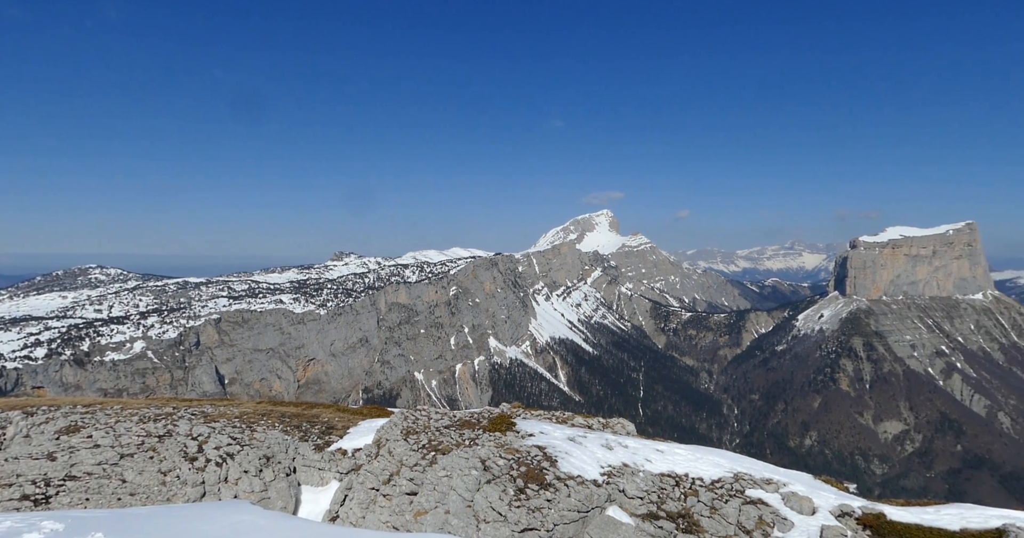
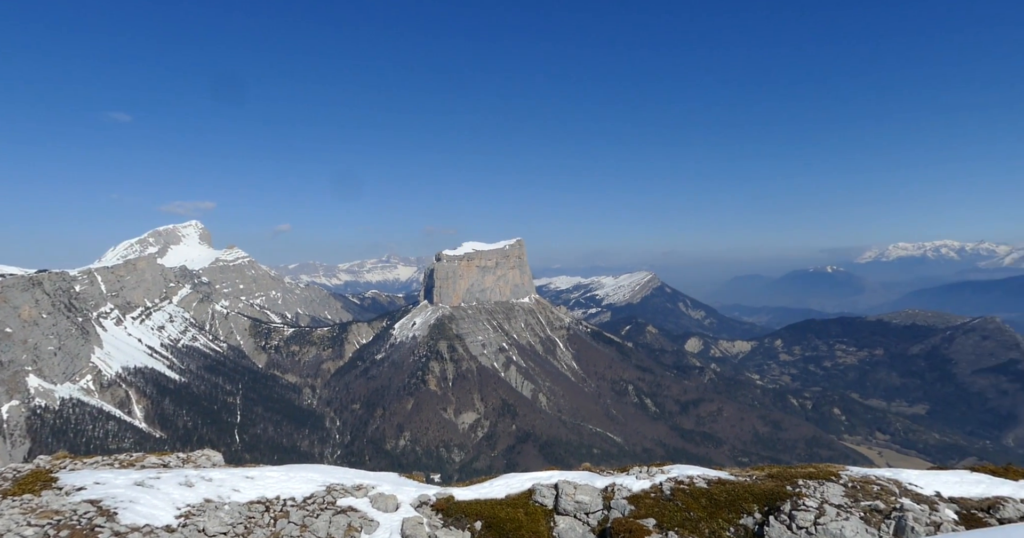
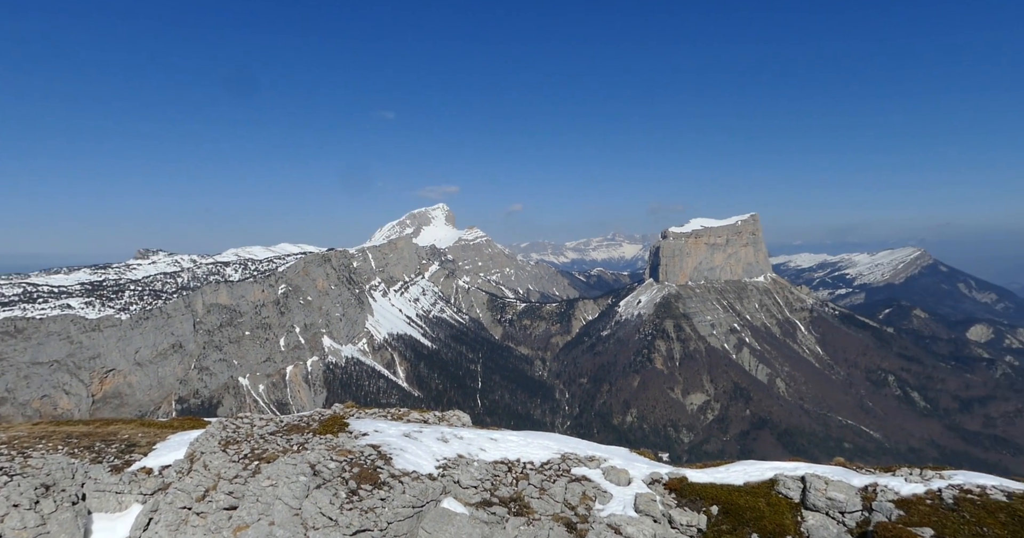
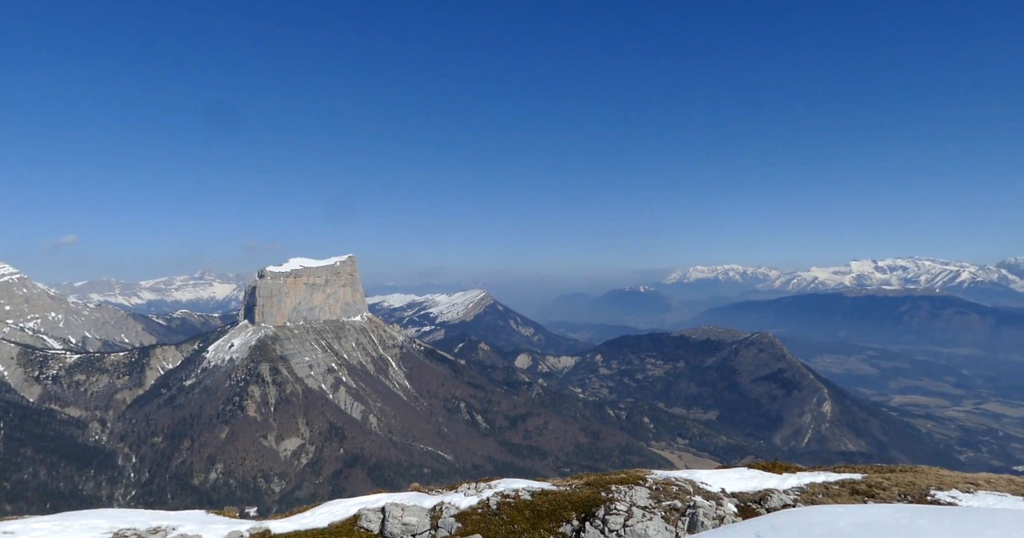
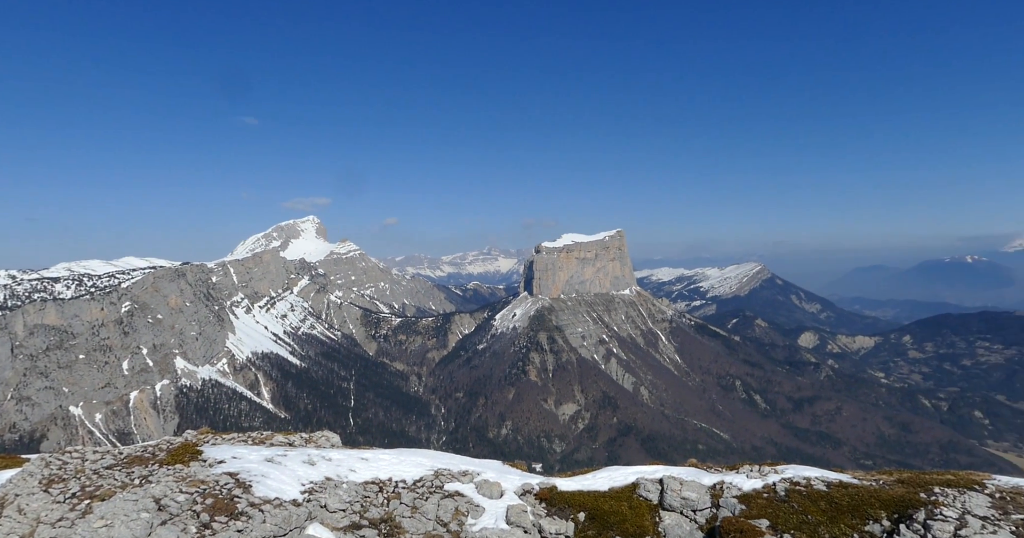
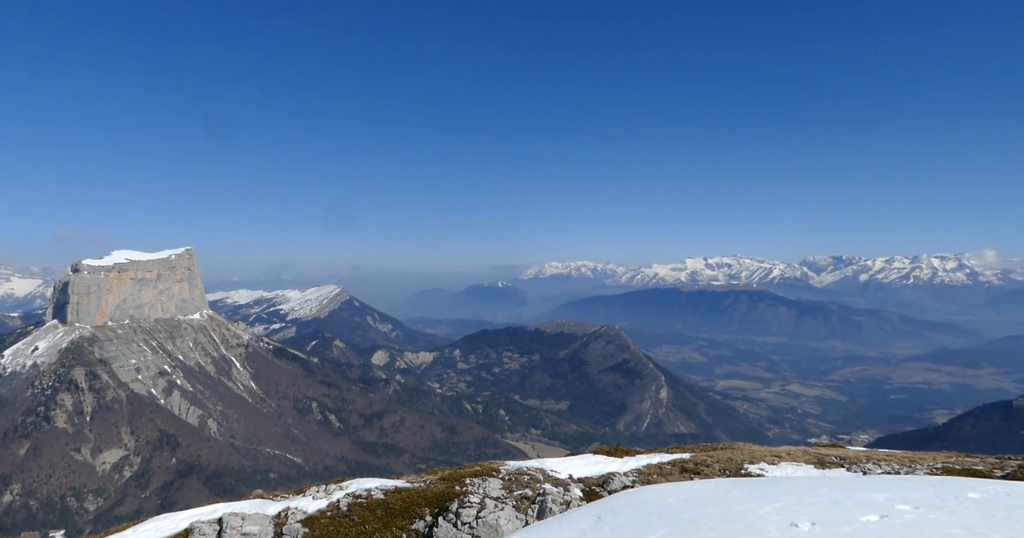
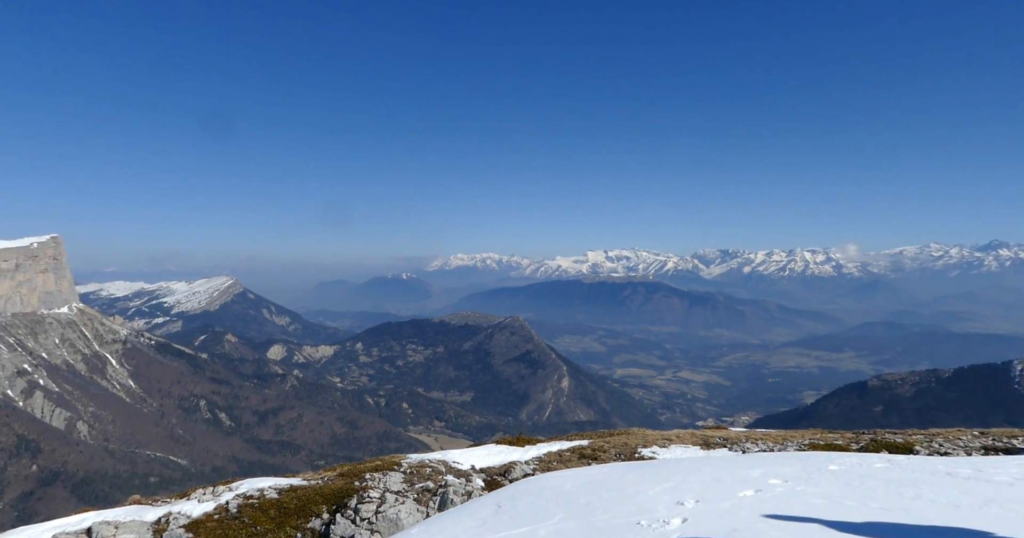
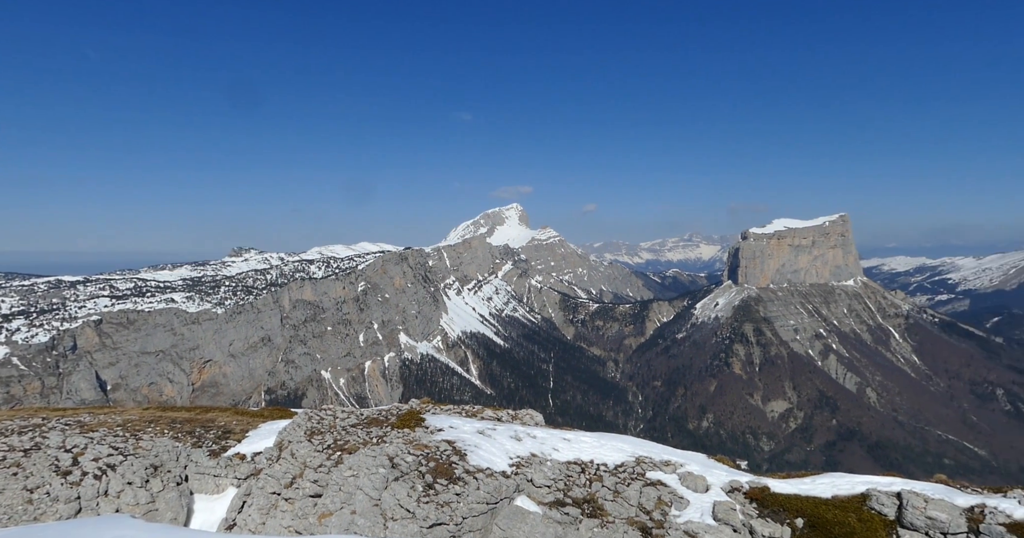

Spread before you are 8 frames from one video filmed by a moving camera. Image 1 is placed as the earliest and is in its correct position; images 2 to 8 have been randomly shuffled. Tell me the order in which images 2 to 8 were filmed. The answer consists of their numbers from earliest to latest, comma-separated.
8, 3, 5, 2, 4, 6, 7
